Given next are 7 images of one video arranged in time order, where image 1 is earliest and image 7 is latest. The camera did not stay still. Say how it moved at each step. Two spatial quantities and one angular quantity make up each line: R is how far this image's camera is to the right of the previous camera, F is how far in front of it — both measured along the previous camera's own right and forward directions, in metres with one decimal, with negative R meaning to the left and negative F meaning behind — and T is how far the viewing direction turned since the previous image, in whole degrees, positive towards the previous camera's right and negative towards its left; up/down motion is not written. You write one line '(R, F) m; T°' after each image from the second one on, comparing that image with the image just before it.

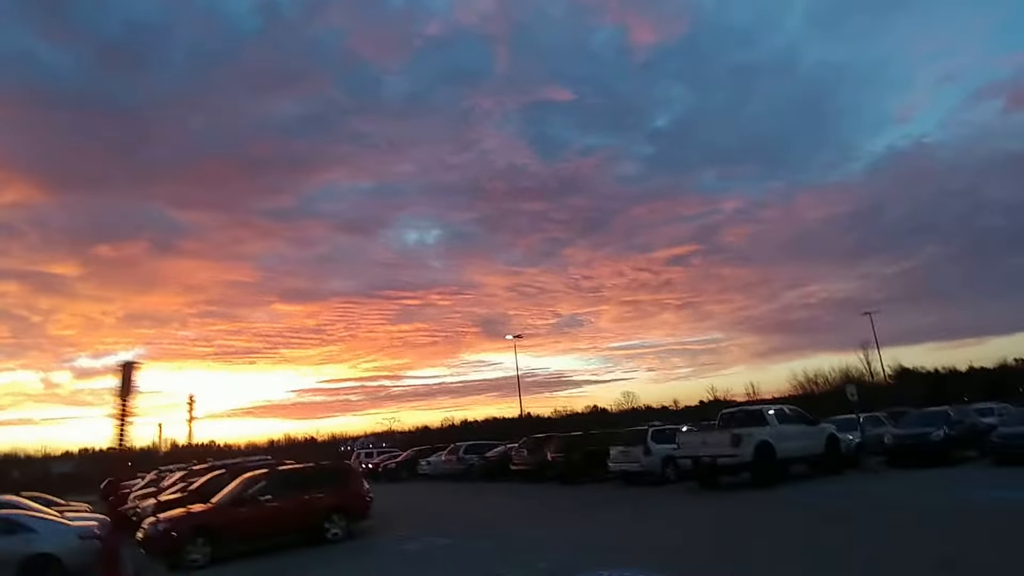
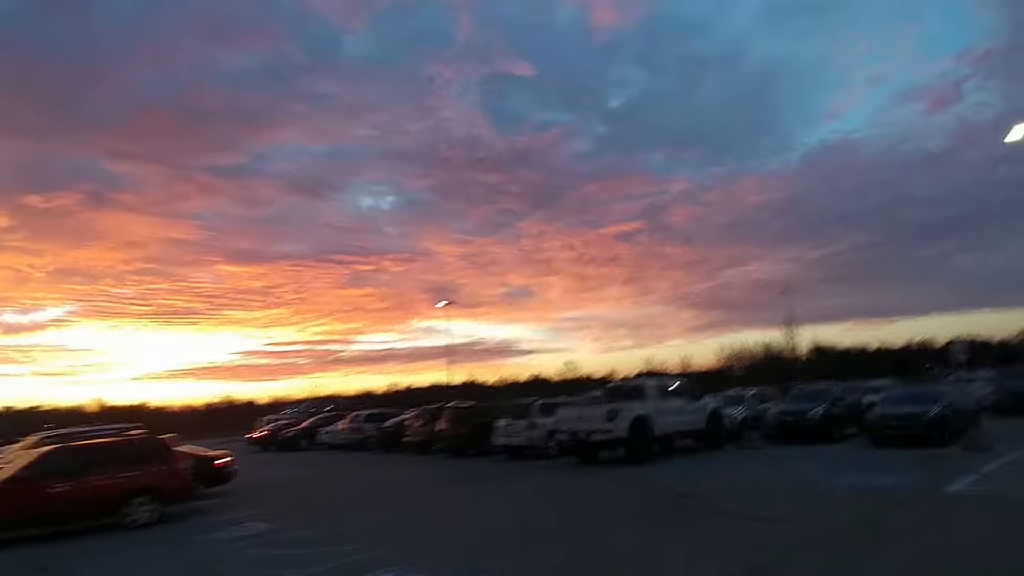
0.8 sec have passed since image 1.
(+2.6, +1.1) m; +5°
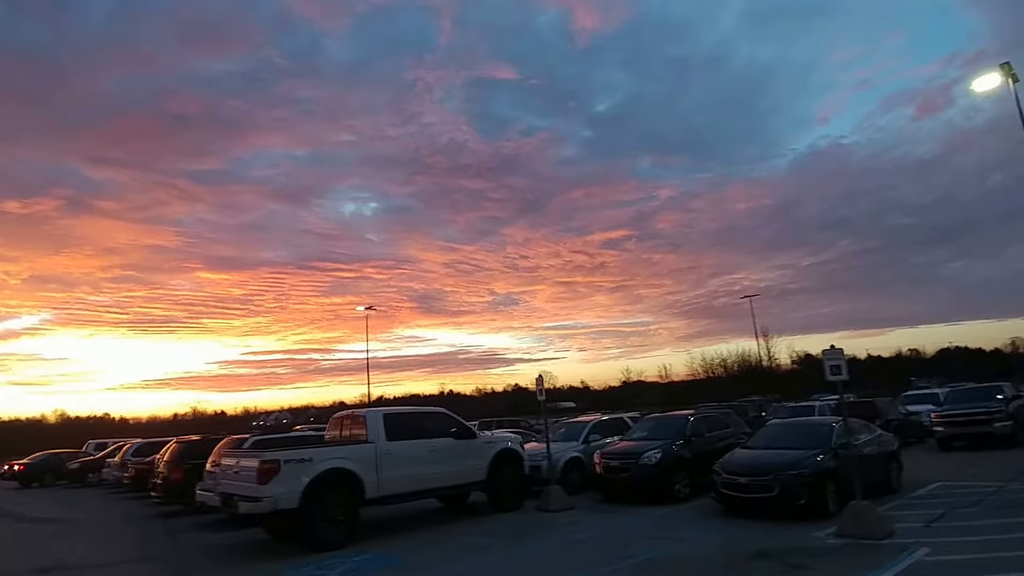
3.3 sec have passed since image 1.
(+7.5, +7.3) m; +1°
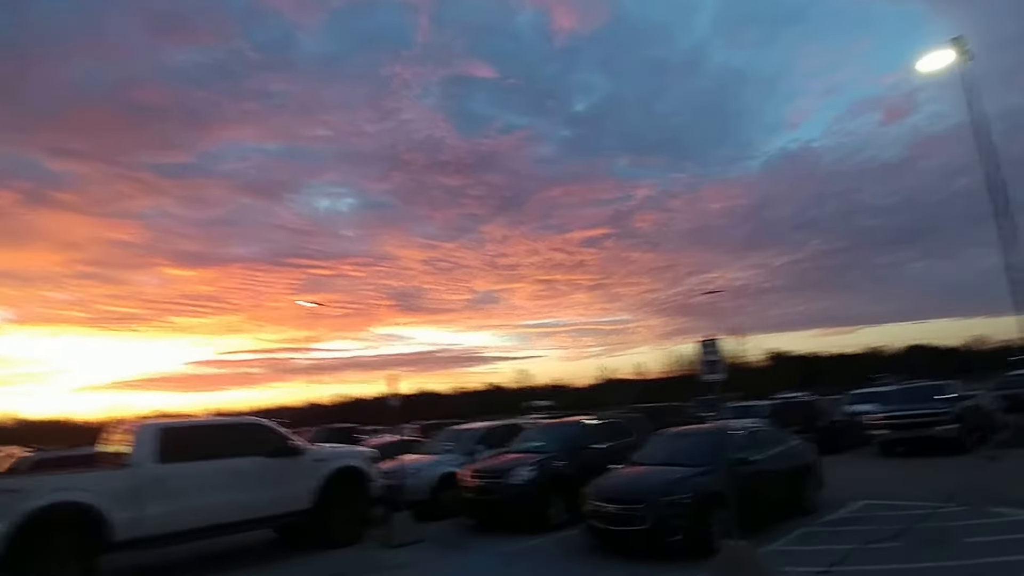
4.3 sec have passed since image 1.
(+2.6, +1.9) m; +2°
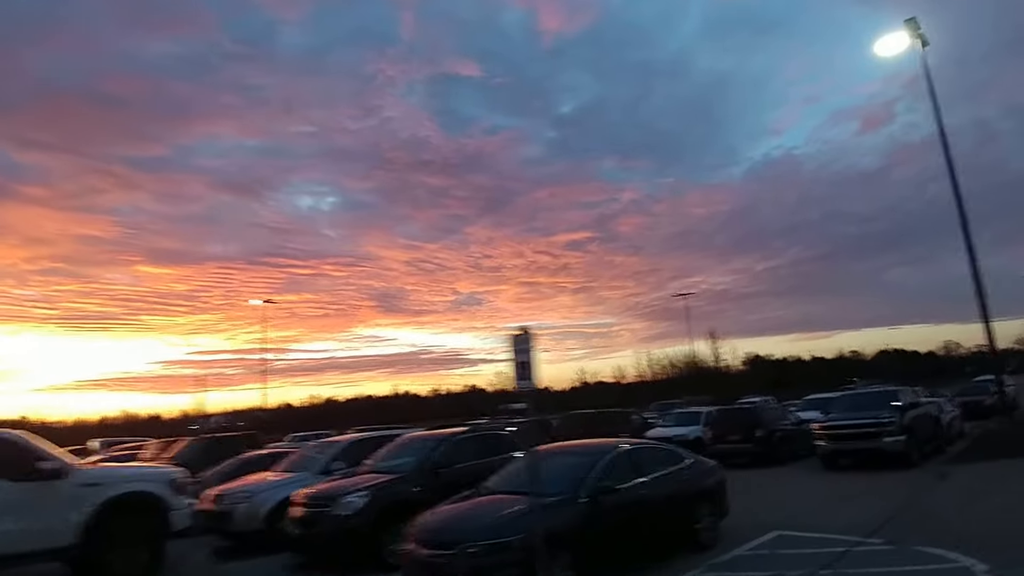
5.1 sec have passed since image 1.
(+2.0, +0.8) m; +1°
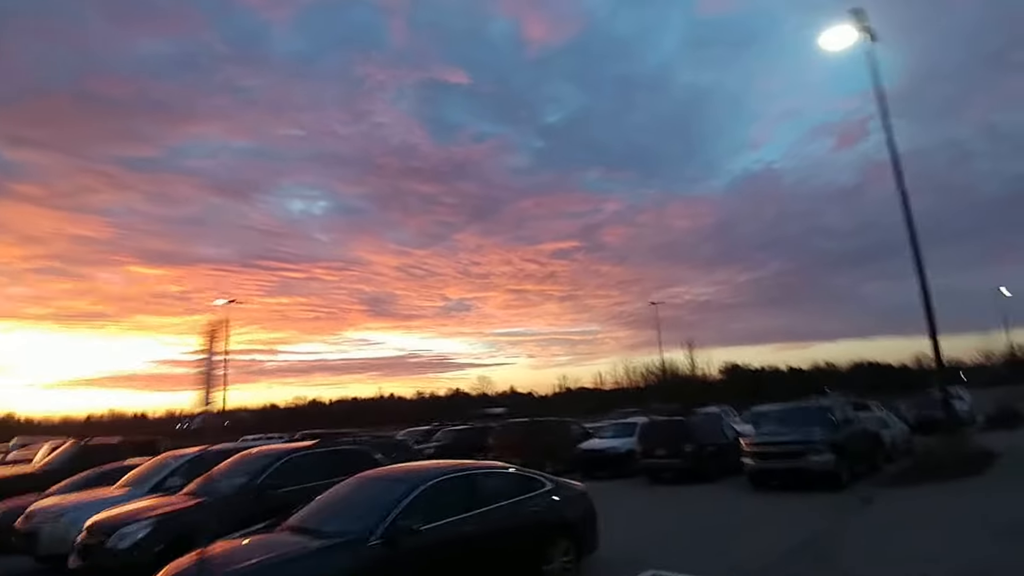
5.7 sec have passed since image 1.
(+2.1, -0.9) m; +1°
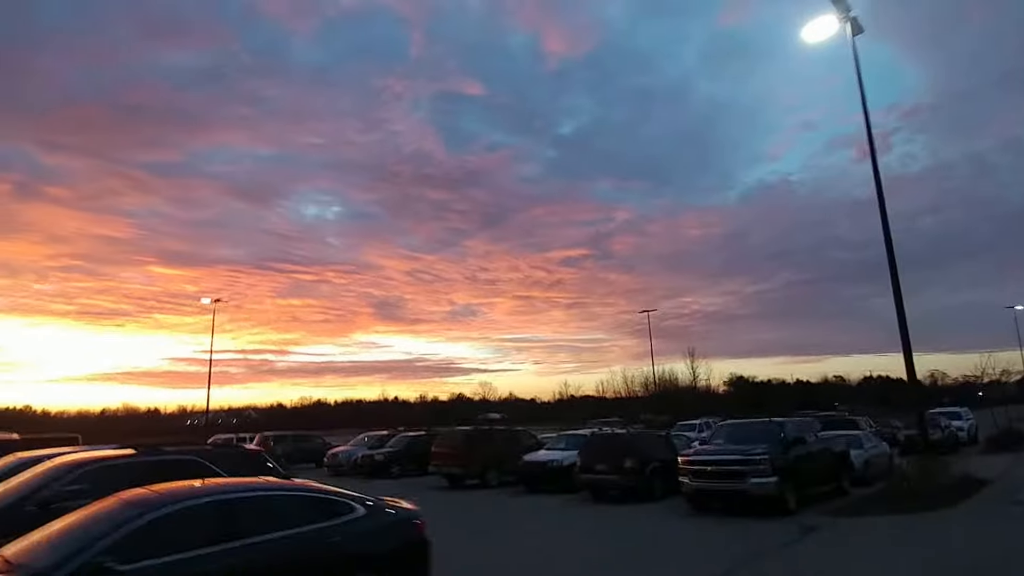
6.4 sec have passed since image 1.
(+2.3, +0.4) m; -1°
